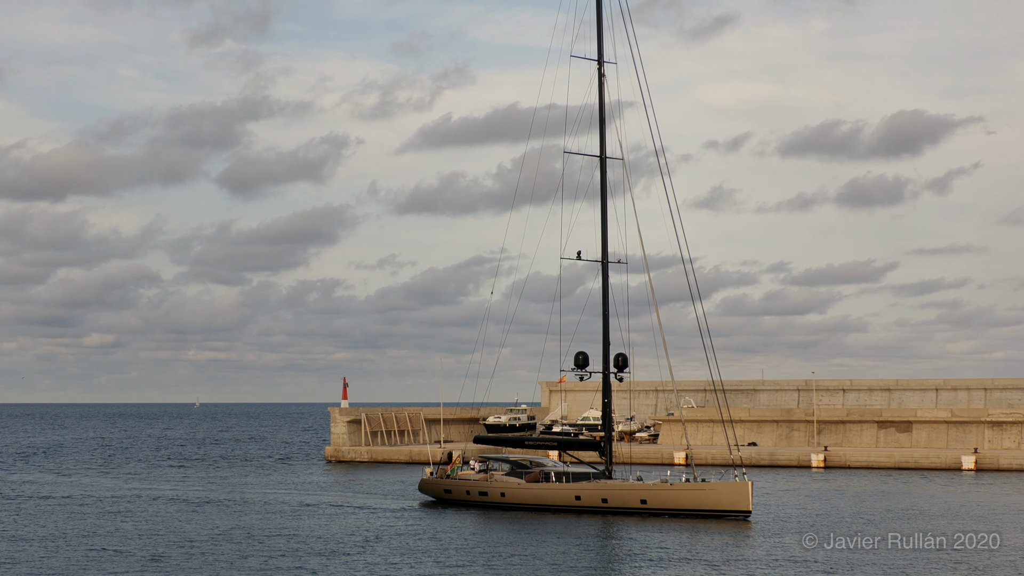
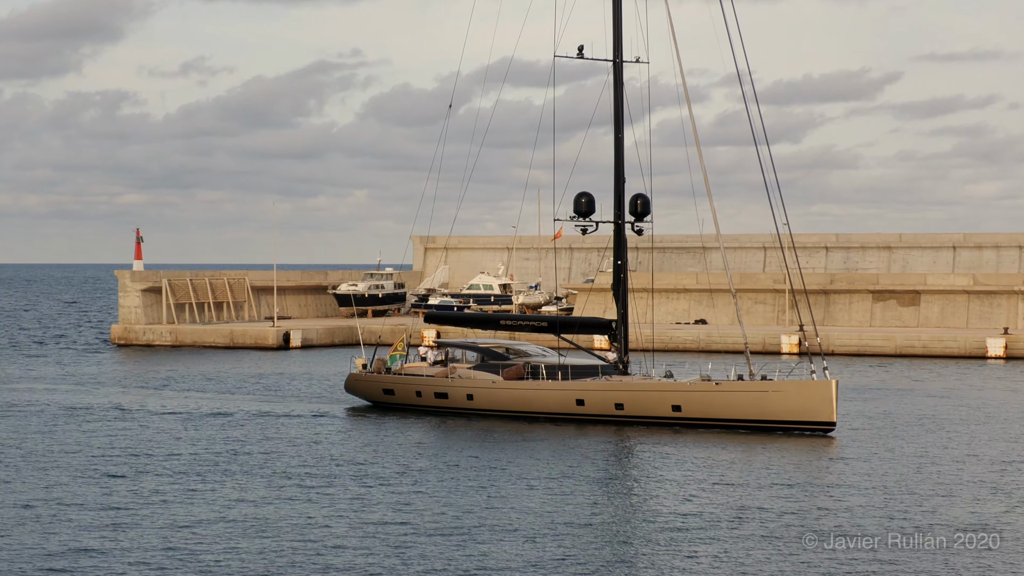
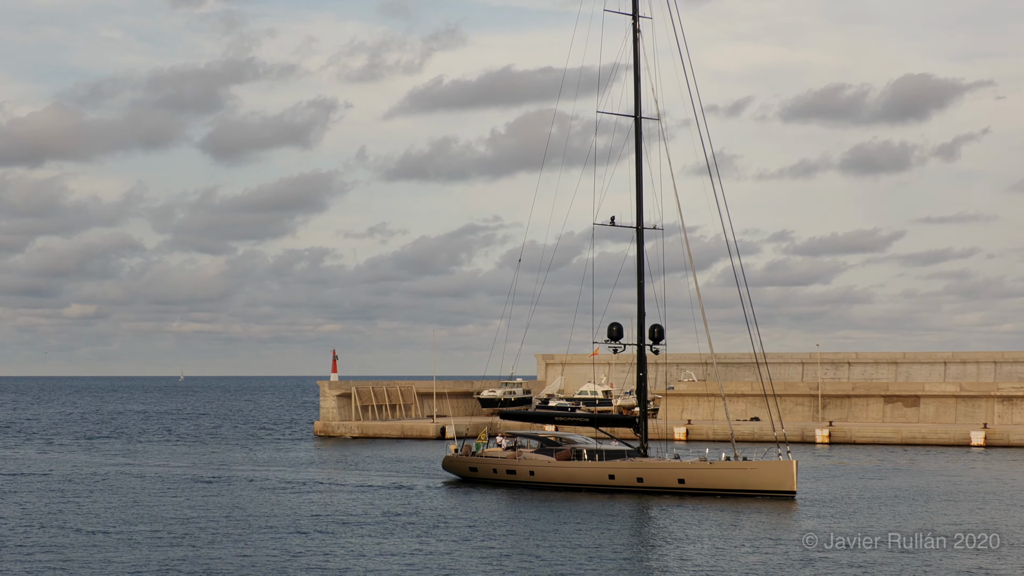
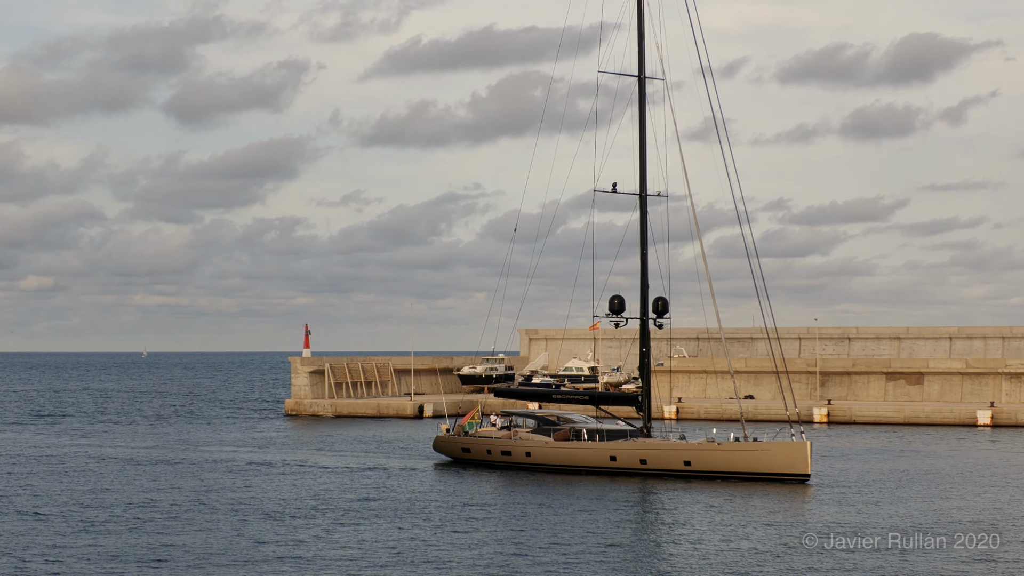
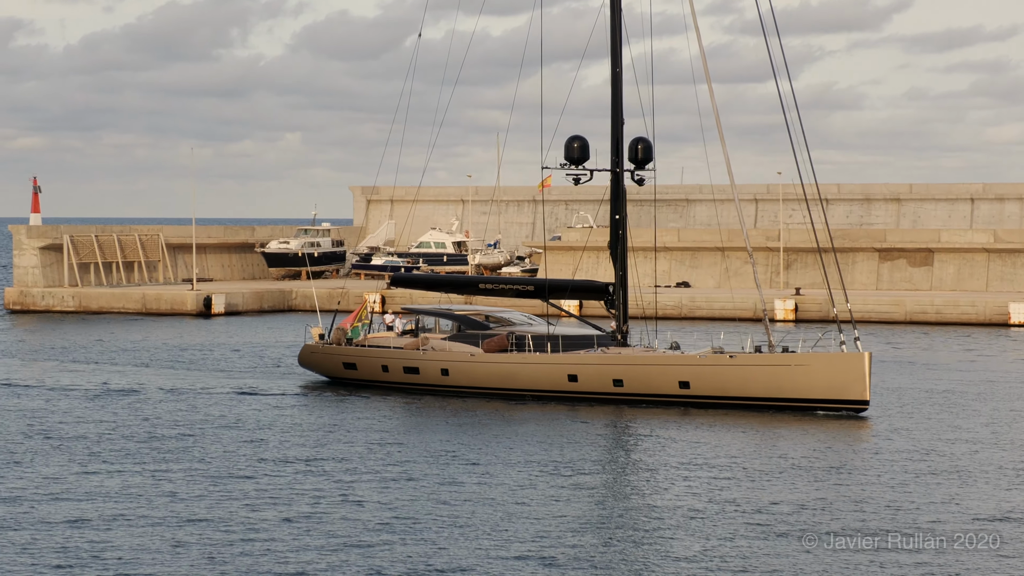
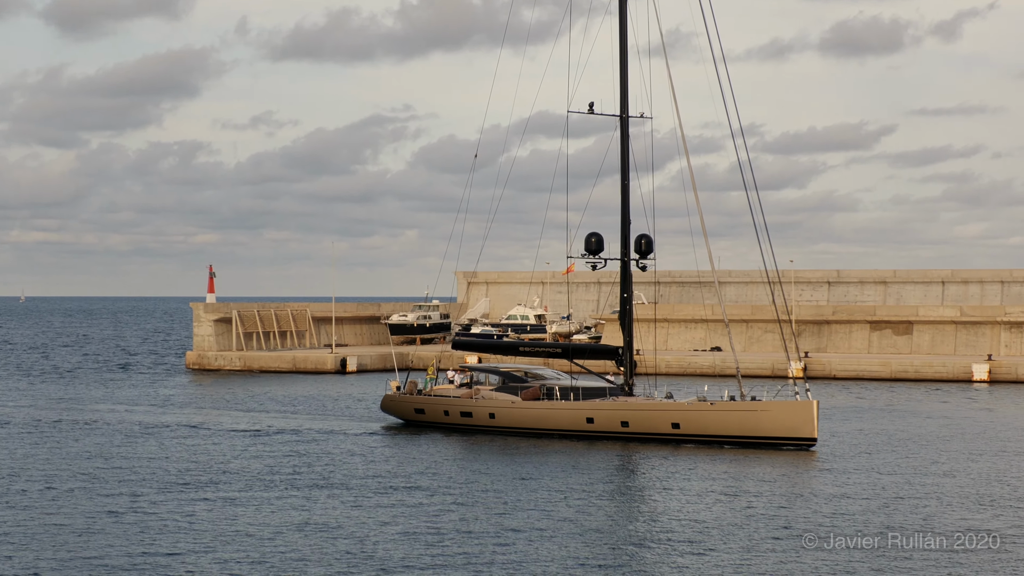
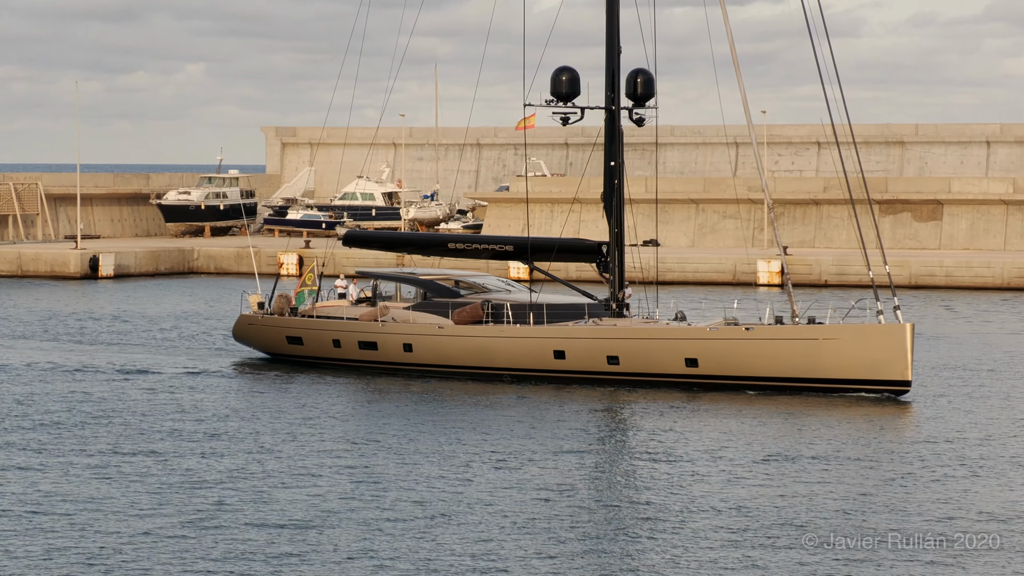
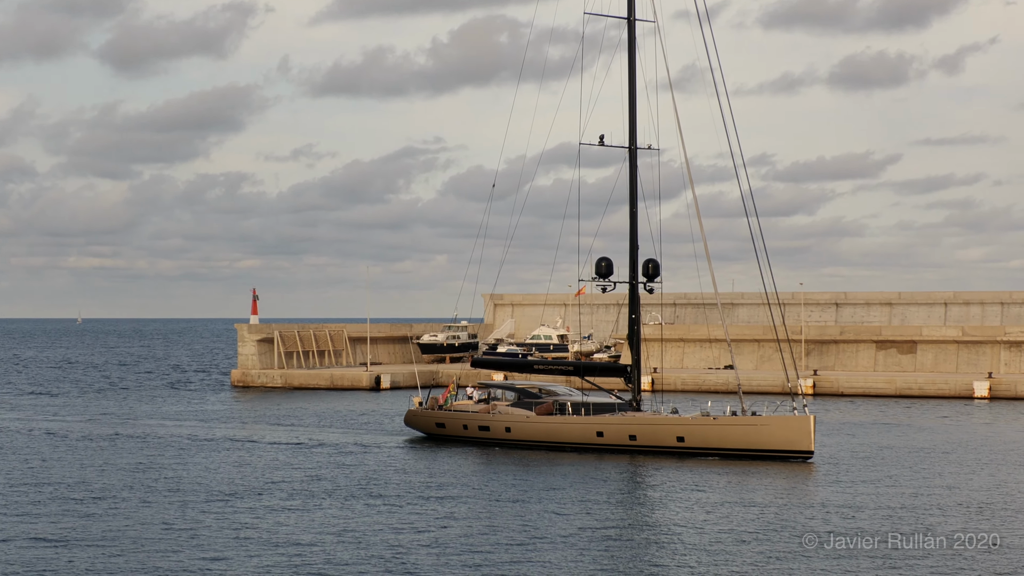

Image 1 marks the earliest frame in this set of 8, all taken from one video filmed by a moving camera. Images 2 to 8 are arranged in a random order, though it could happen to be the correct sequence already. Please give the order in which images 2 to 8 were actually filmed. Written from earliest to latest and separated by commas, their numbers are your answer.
3, 4, 8, 6, 2, 5, 7
